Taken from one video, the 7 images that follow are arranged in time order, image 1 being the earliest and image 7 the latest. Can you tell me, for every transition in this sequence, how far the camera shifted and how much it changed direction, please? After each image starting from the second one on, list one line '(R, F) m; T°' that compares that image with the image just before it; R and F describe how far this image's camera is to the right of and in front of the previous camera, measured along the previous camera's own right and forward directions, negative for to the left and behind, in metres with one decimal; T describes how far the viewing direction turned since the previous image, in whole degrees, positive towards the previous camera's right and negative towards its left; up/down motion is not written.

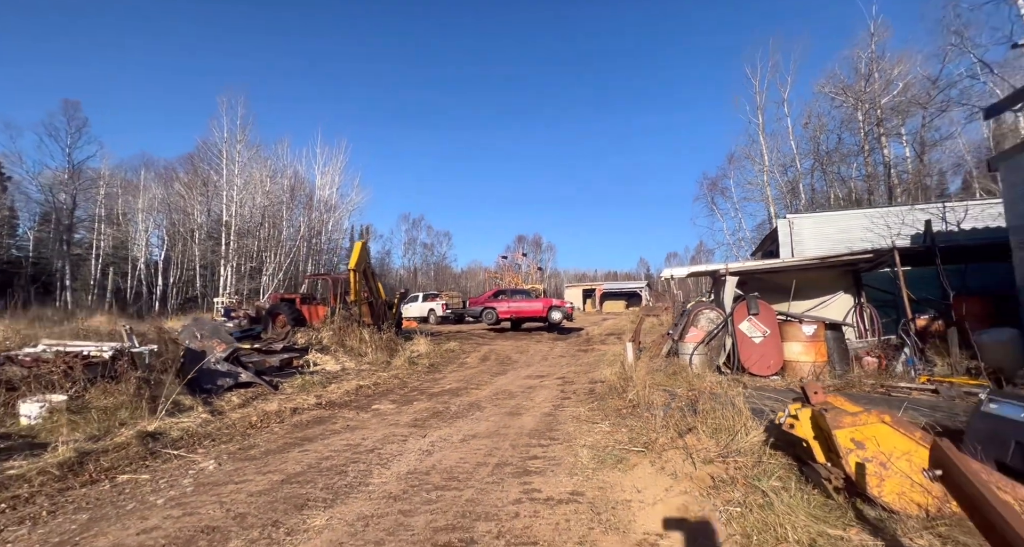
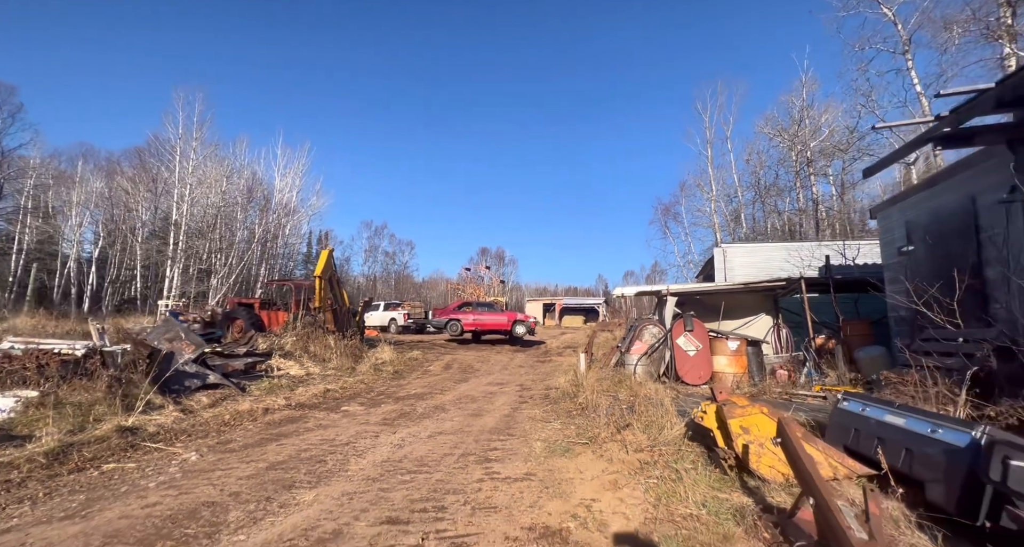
(-0.1, -0.9) m; +5°
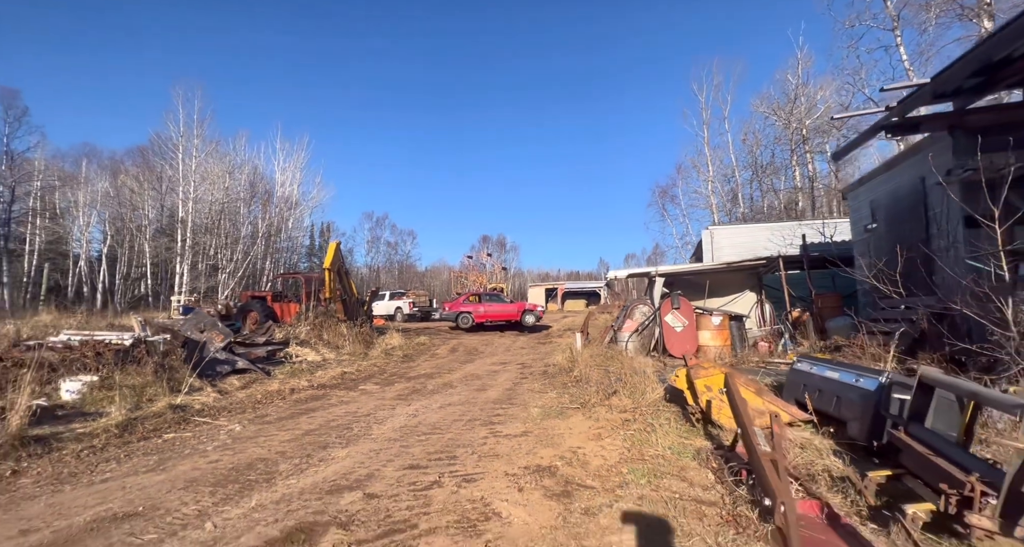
(+0.1, -0.8) m; 0°
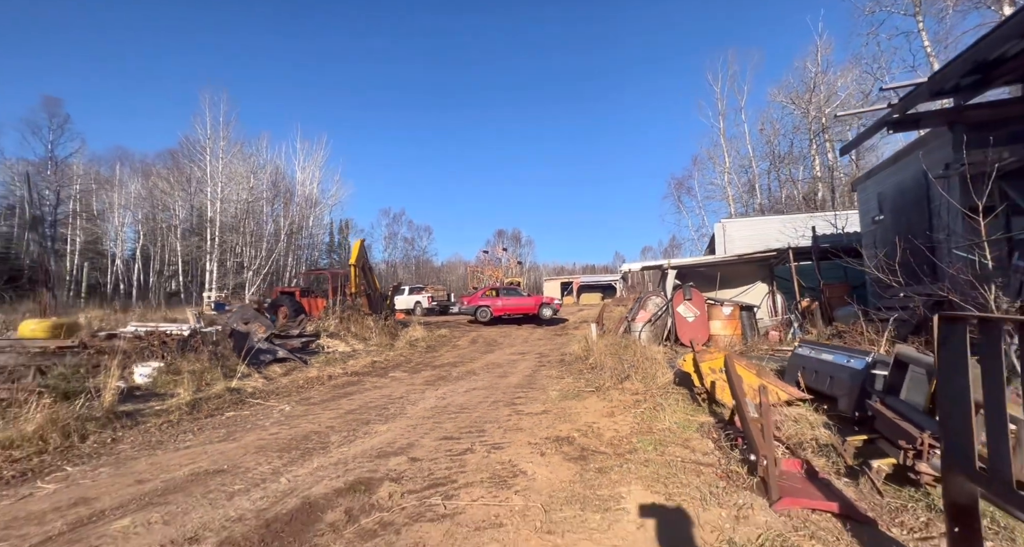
(-0.1, -0.6) m; -2°
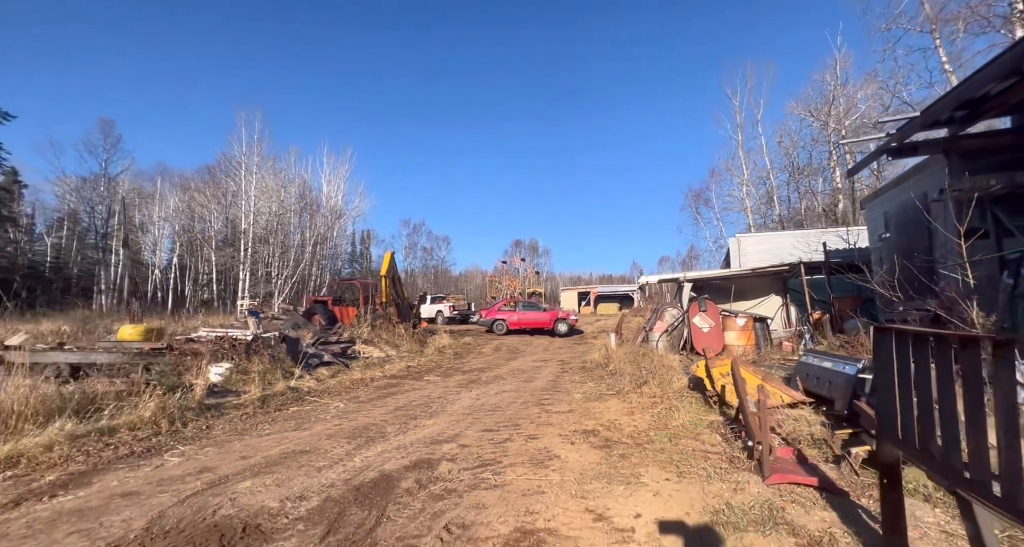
(-0.2, -0.9) m; -2°
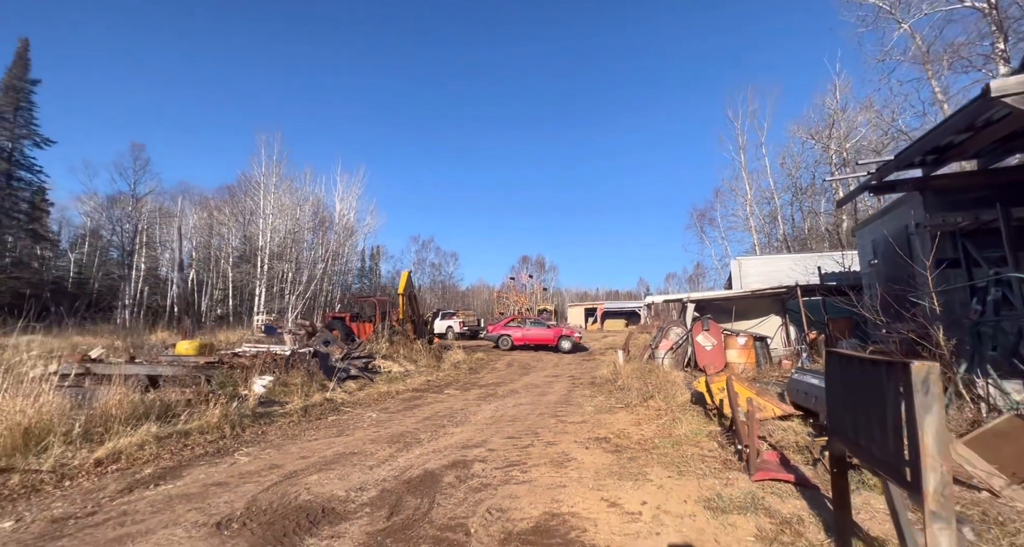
(-0.2, -0.9) m; -1°
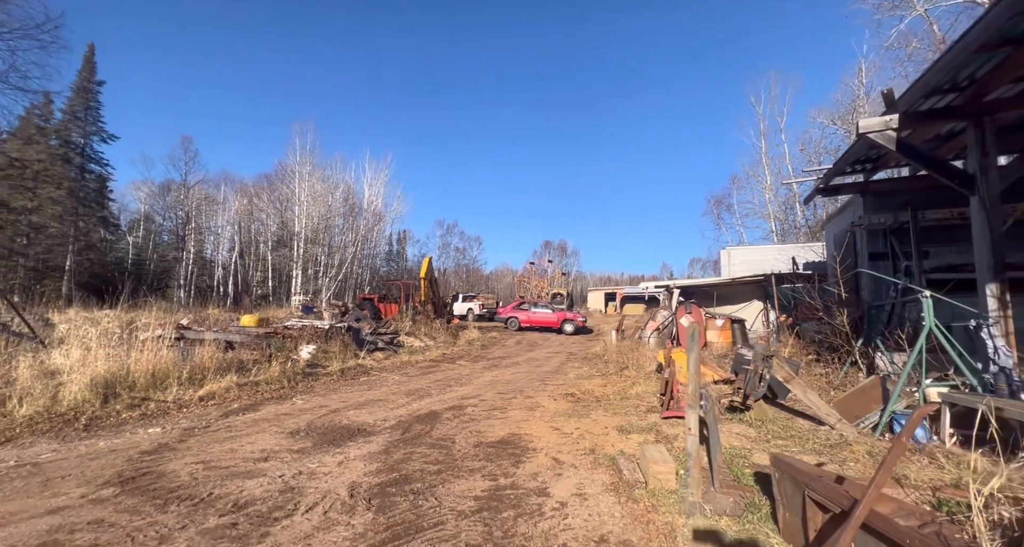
(+0.6, -1.9) m; -3°
